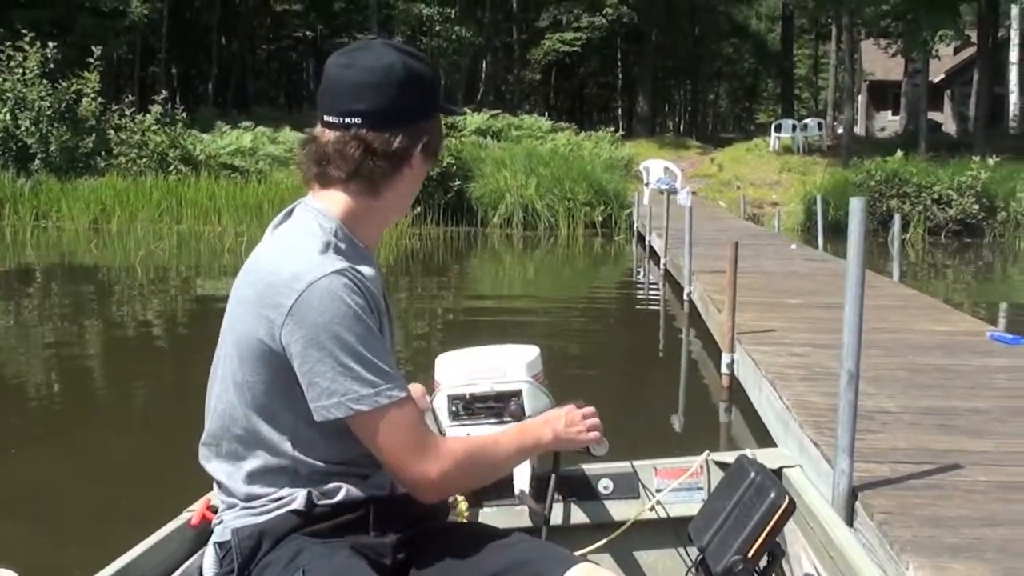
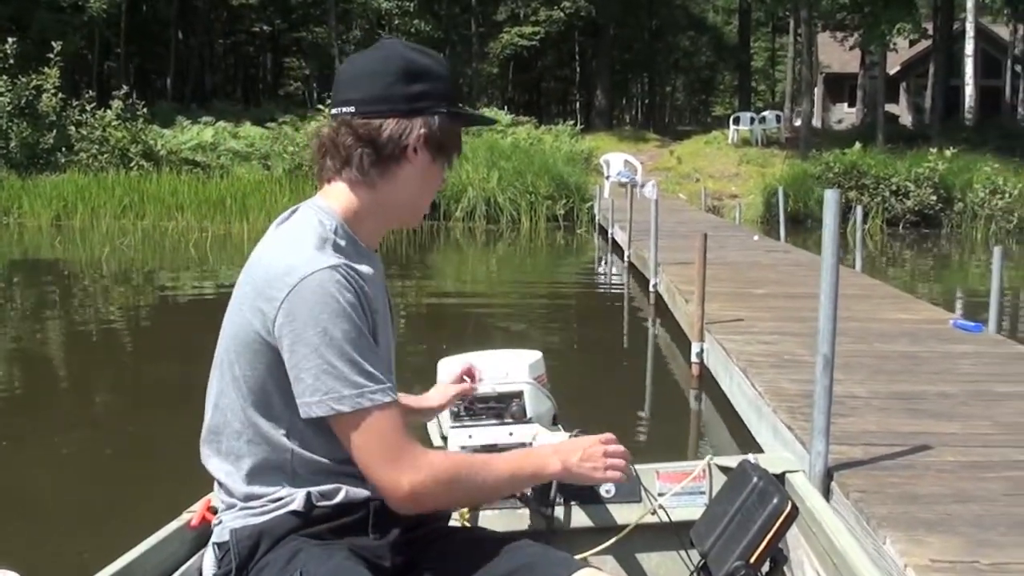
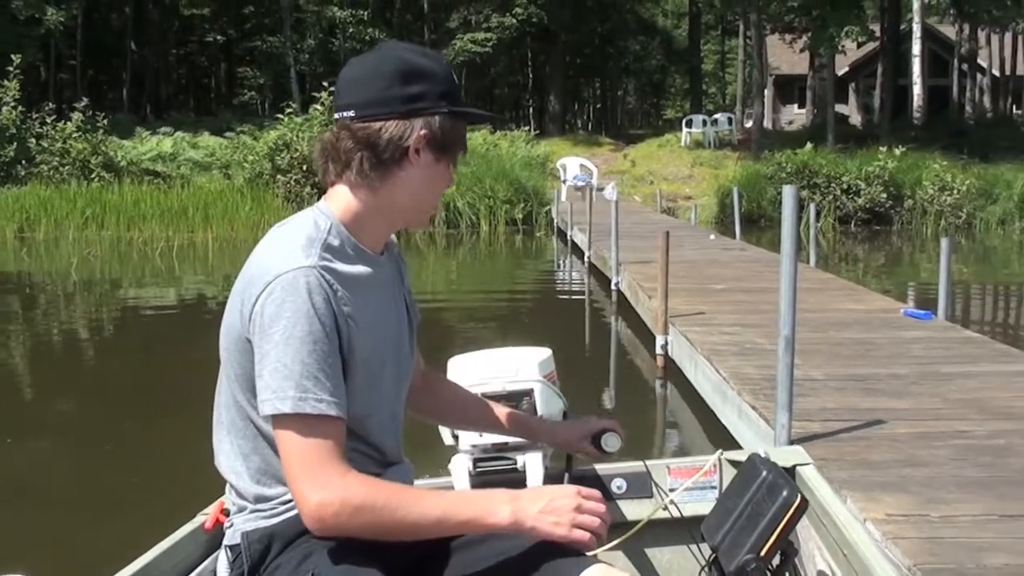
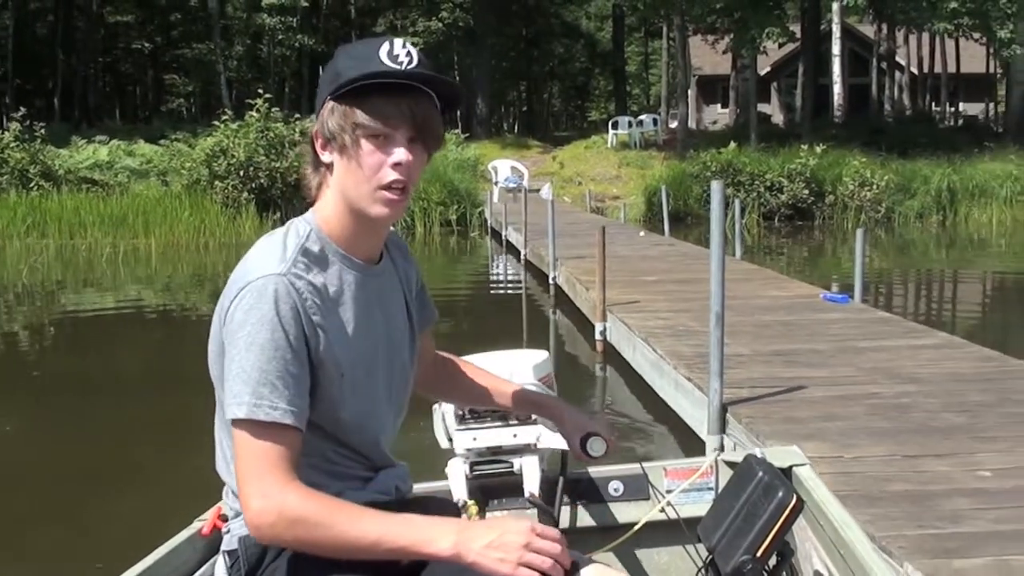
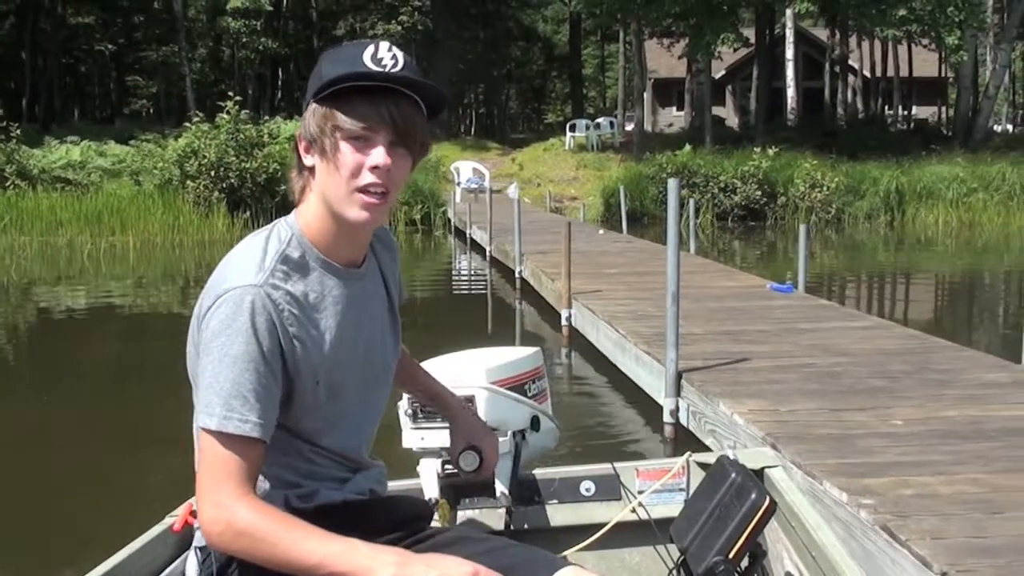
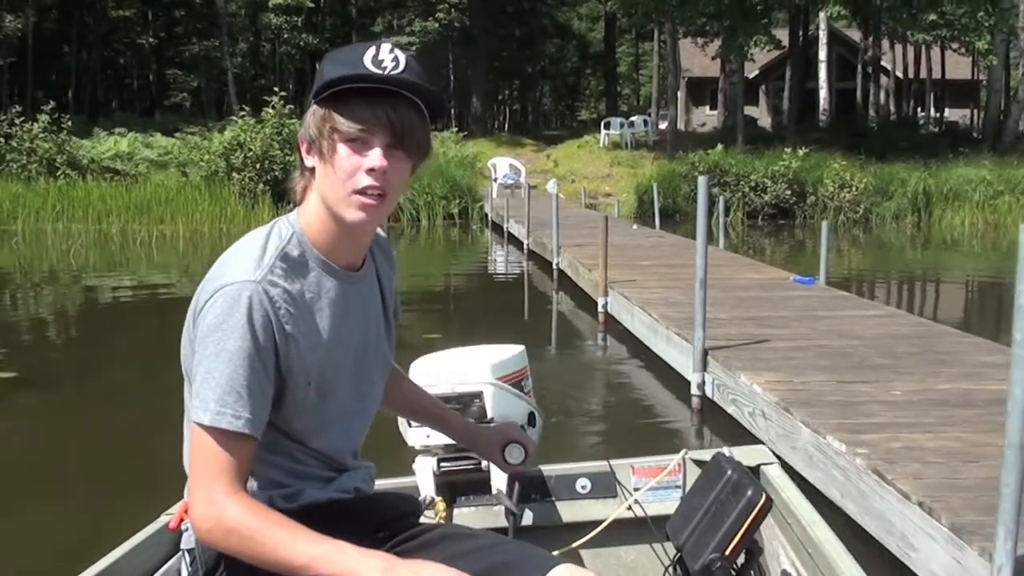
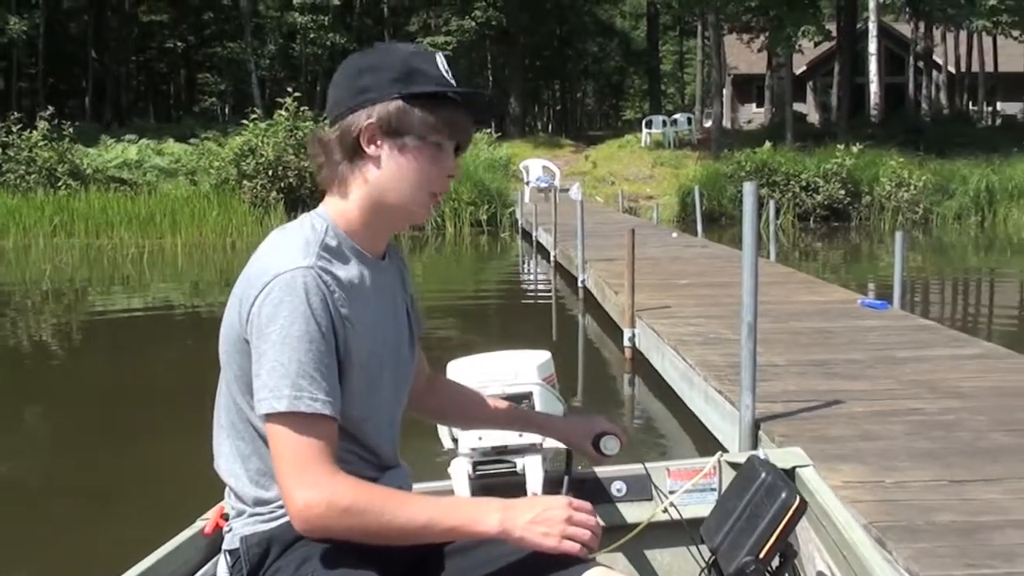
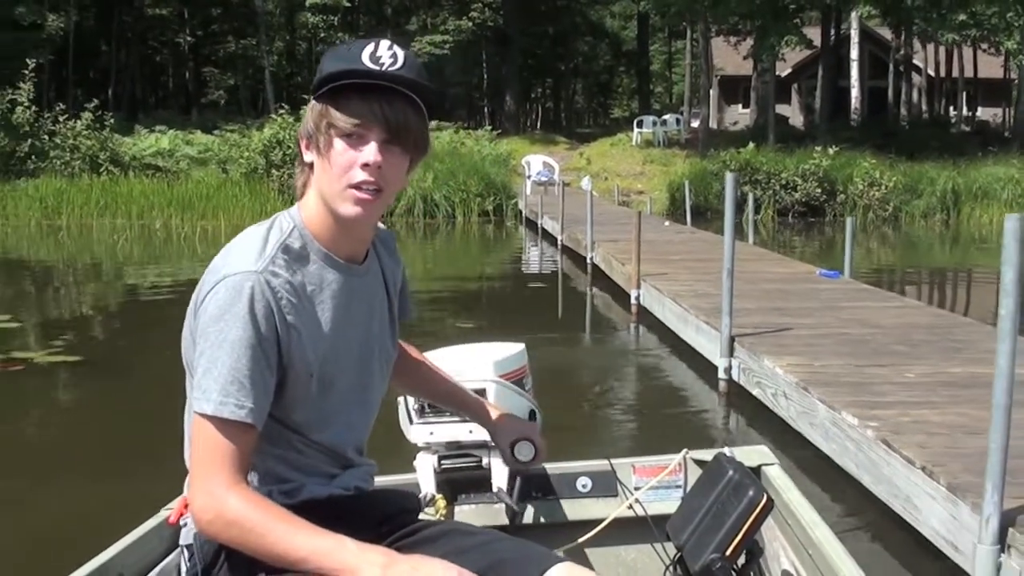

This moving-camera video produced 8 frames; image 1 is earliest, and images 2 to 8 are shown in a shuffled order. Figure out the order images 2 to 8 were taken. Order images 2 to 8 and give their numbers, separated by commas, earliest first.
2, 3, 7, 4, 5, 6, 8
